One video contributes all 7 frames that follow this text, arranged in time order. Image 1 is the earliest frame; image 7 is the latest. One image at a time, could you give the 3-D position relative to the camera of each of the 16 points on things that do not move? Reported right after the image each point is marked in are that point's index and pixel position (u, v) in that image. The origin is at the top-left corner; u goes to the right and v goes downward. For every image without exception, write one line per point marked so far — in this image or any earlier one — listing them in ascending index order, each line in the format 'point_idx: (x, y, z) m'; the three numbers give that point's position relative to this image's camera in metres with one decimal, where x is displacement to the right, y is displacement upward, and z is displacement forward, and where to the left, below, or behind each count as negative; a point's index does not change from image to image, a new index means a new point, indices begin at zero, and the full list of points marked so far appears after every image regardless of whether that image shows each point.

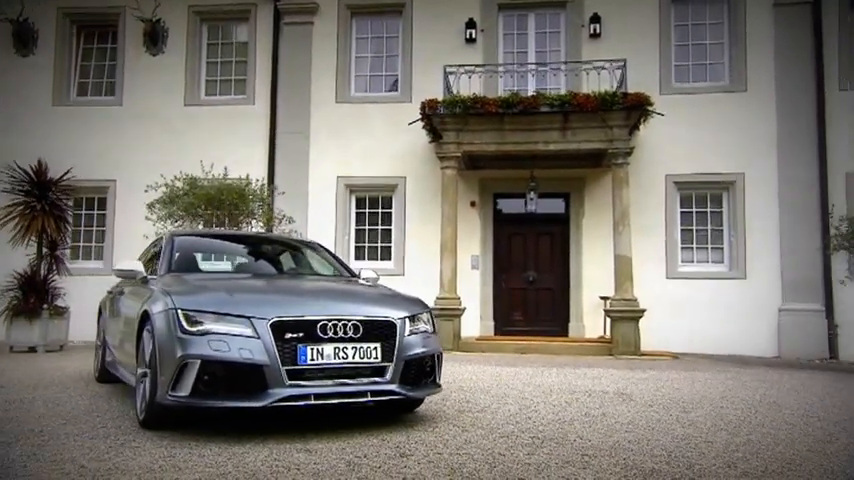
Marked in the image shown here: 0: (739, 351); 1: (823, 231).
0: (+4.7, -1.7, +12.0) m
1: (+6.0, +0.1, +12.0) m
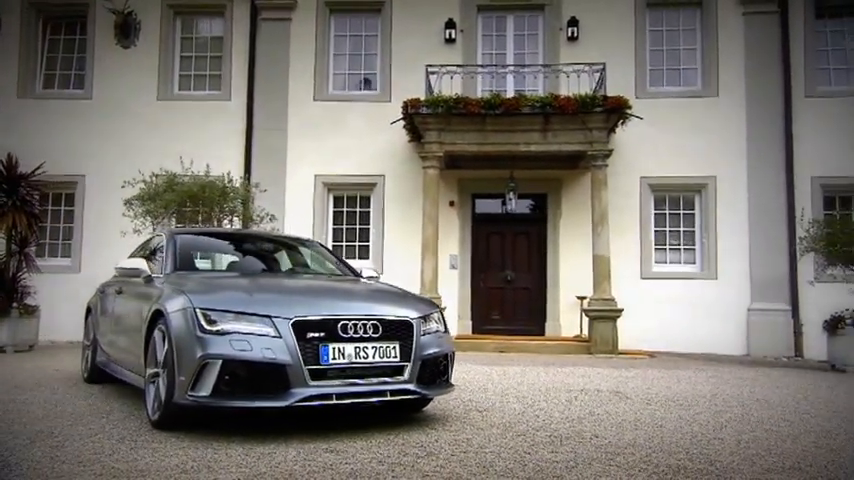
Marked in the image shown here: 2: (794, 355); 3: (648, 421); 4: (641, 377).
0: (+4.4, -1.7, +12.3) m
1: (+5.7, +0.1, +12.3) m
2: (+5.6, -1.8, +12.1) m
3: (+1.6, -1.3, +5.6) m
4: (+2.2, -1.4, +8.1) m
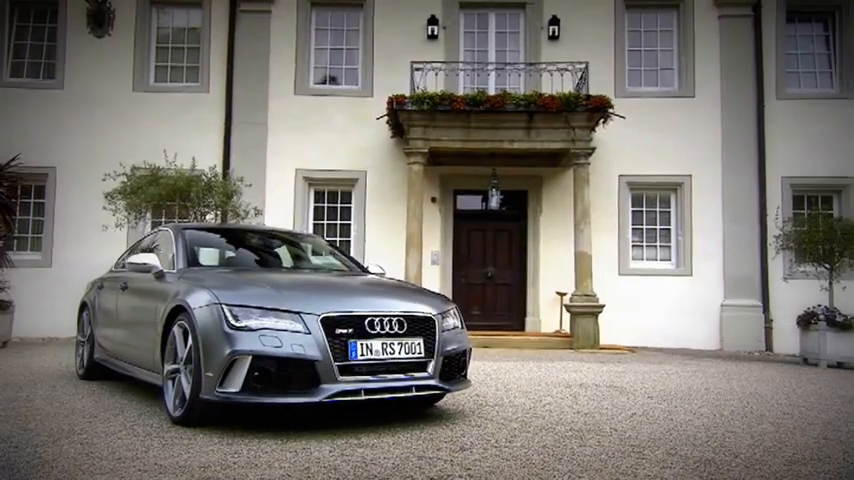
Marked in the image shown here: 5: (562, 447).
0: (+4.1, -1.7, +12.6) m
1: (+5.4, +0.1, +12.7) m
2: (+5.3, -1.7, +12.4) m
3: (+1.7, -1.3, +5.7) m
4: (+2.2, -1.4, +8.3) m
5: (+0.8, -1.2, +4.4) m
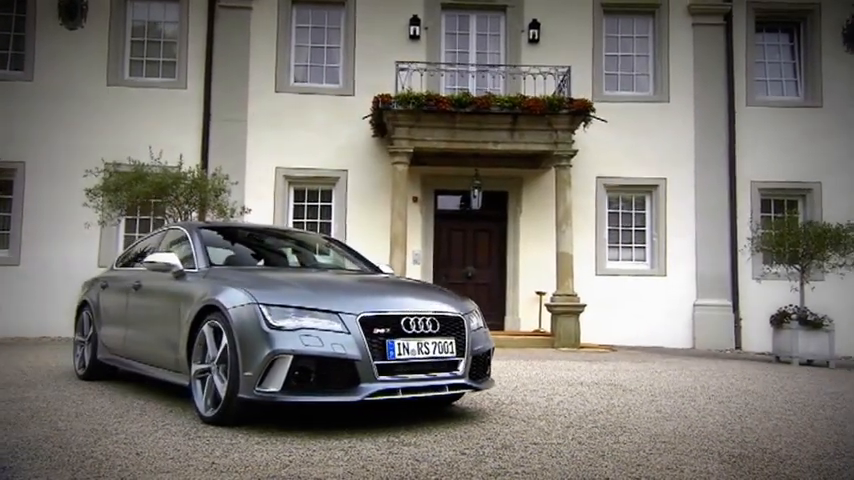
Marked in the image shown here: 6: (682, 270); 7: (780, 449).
0: (+3.8, -1.7, +12.9) m
1: (+5.1, +0.1, +13.1) m
2: (+5.0, -1.8, +12.8) m
3: (+1.8, -1.3, +5.9) m
4: (+2.1, -1.4, +8.5) m
5: (+1.0, -1.2, +4.6) m
6: (+4.2, -0.5, +13.1) m
7: (+2.1, -1.2, +4.6) m
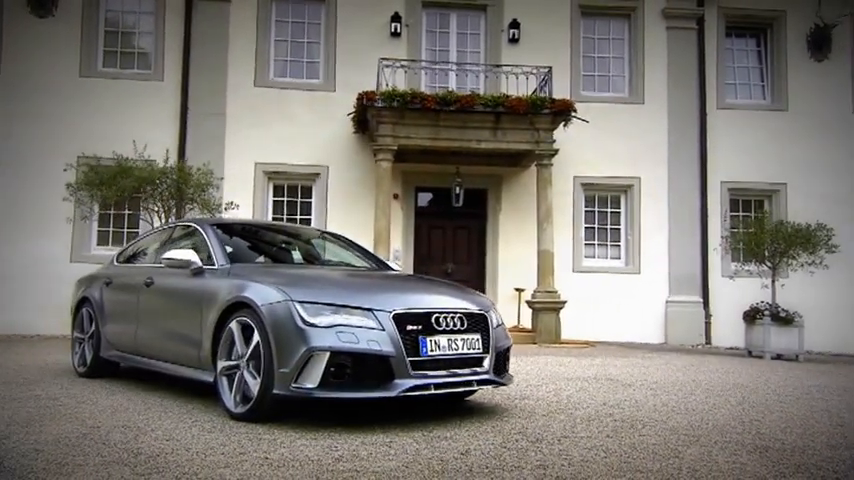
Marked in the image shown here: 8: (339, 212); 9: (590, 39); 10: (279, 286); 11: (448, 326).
0: (+3.5, -1.7, +13.2) m
1: (+4.8, +0.1, +13.5) m
2: (+4.7, -1.7, +13.2) m
3: (+1.9, -1.3, +6.1) m
4: (+2.1, -1.4, +8.7) m
5: (+1.2, -1.2, +4.7) m
6: (+3.9, -0.5, +13.4) m
7: (+2.3, -1.2, +4.8) m
8: (-1.5, +0.5, +12.9) m
9: (+2.9, +3.5, +13.9) m
10: (-0.9, -0.3, +4.9) m
11: (+0.1, -0.5, +5.0) m
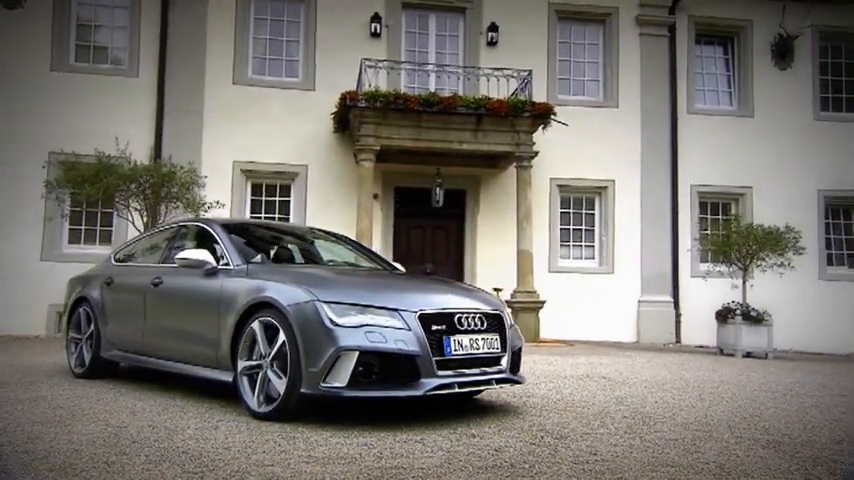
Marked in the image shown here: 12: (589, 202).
0: (+3.1, -1.7, +13.5) m
1: (+4.4, +0.1, +13.9) m
2: (+4.3, -1.8, +13.6) m
3: (+2.0, -1.3, +6.3) m
4: (+2.0, -1.4, +8.9) m
5: (+1.3, -1.2, +4.9) m
6: (+3.5, -0.5, +13.7) m
7: (+2.4, -1.2, +5.1) m
8: (-1.8, +0.5, +12.9) m
9: (+2.5, +3.5, +14.1) m
10: (-0.8, -0.3, +4.9) m
11: (+0.3, -0.5, +5.0) m
12: (+2.9, +0.7, +14.0) m
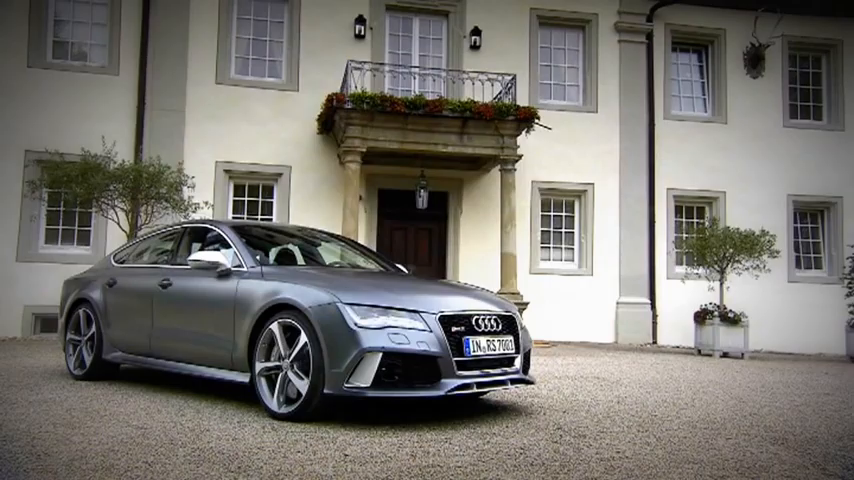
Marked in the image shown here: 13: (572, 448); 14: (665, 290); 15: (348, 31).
0: (+2.8, -1.7, +13.7) m
1: (+4.0, 0.0, +14.2) m
2: (+4.0, -1.8, +13.9) m
3: (+2.0, -1.3, +6.5) m
4: (+1.9, -1.4, +9.1) m
5: (+1.5, -1.2, +5.0) m
6: (+3.2, -0.5, +13.9) m
7: (+2.5, -1.3, +5.2) m
8: (-2.1, +0.4, +12.9) m
9: (+2.2, +3.5, +14.3) m
10: (-0.6, -0.3, +4.9) m
11: (+0.4, -0.6, +5.1) m
12: (+2.5, +0.6, +14.2) m
13: (+0.8, -1.2, +4.4) m
14: (+4.3, -1.0, +14.1) m
15: (-1.3, +3.5, +13.3) m
